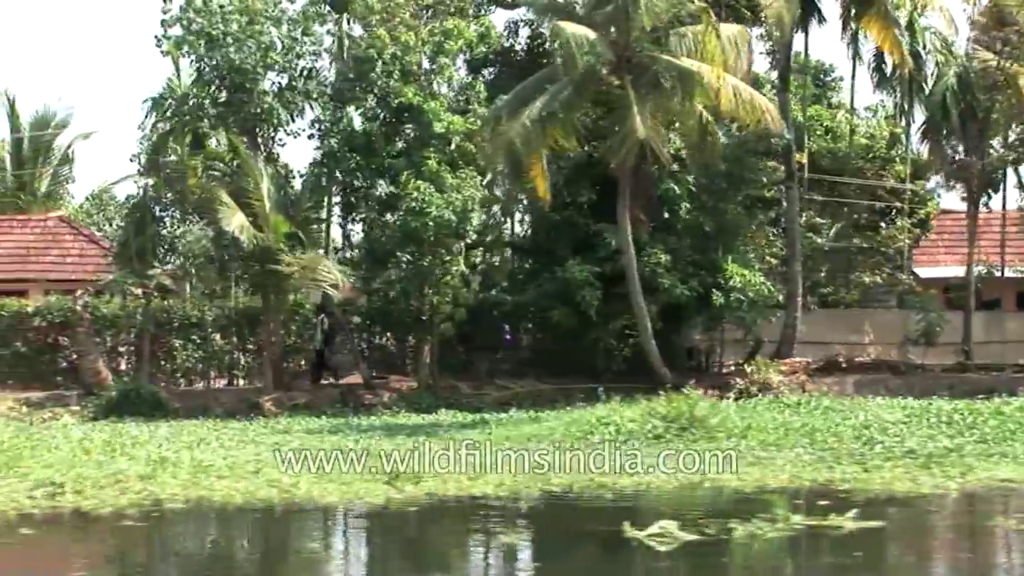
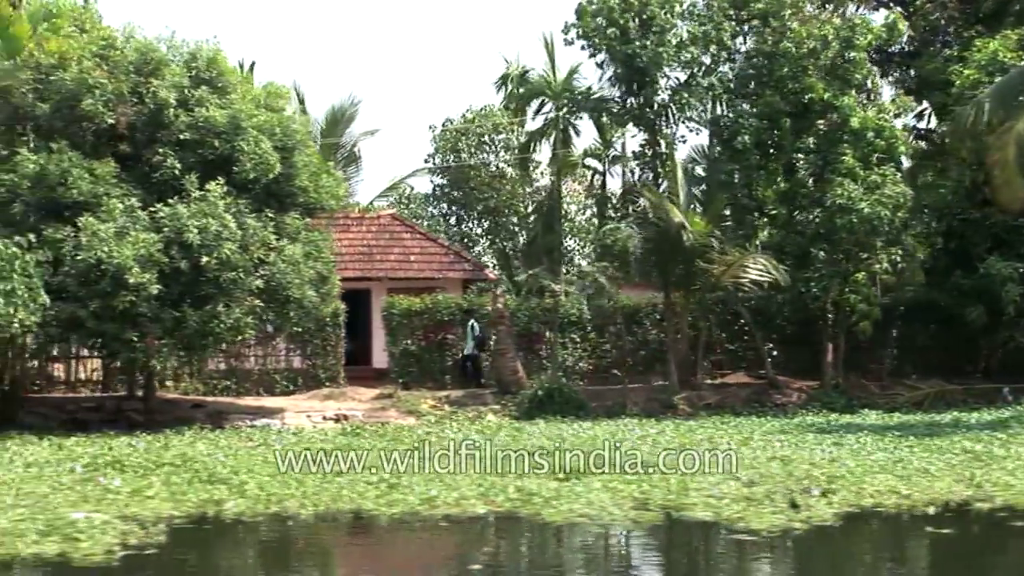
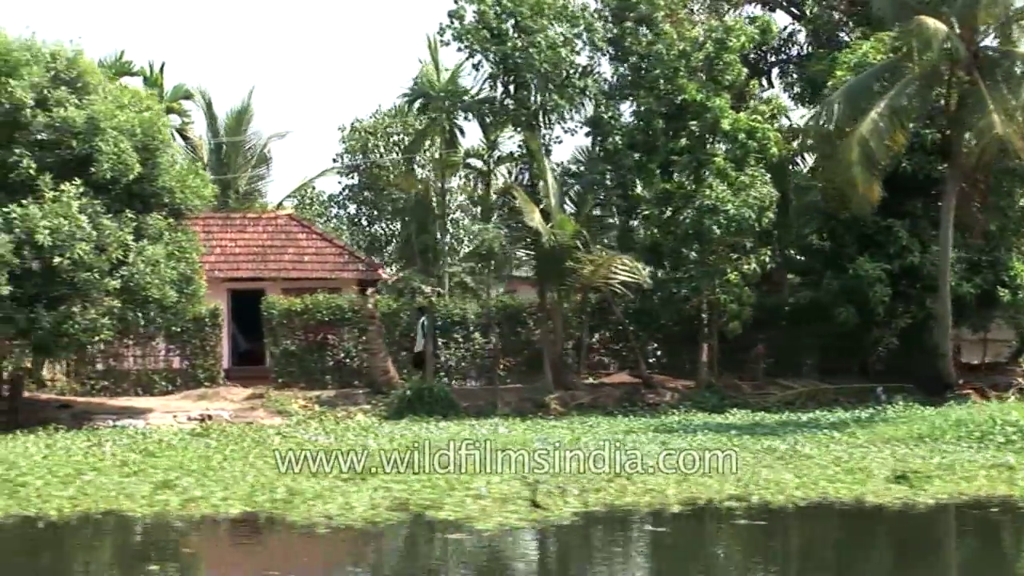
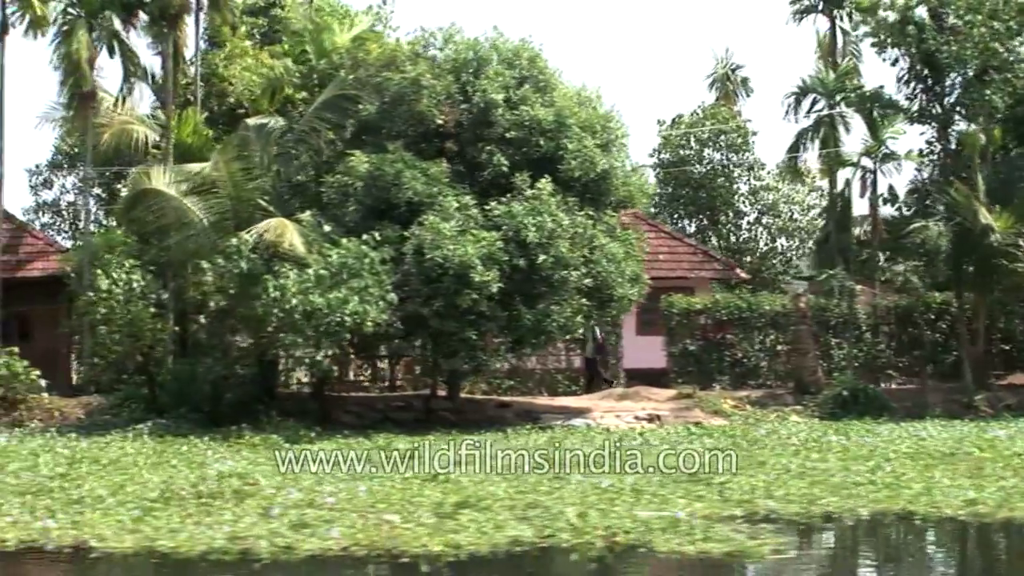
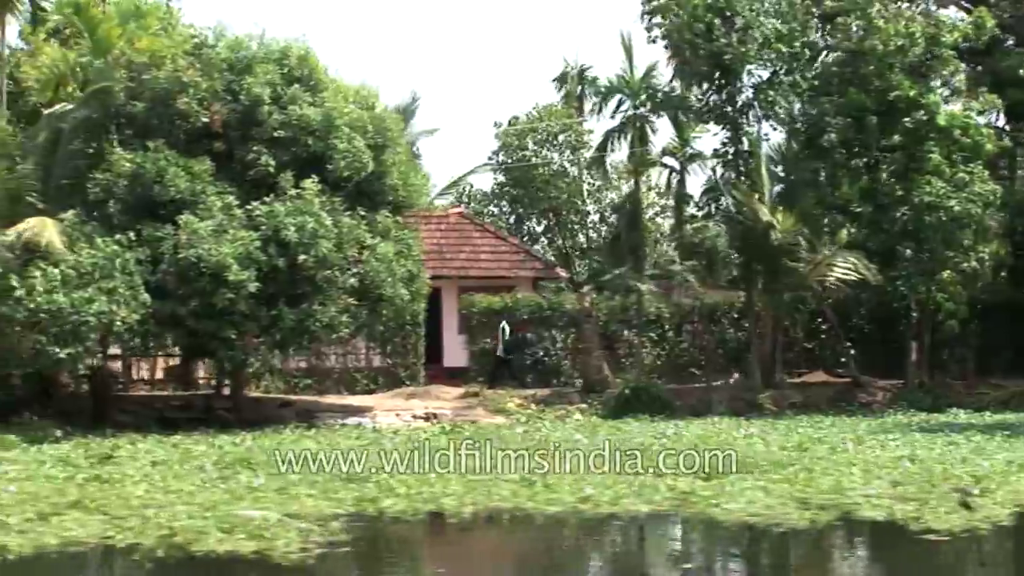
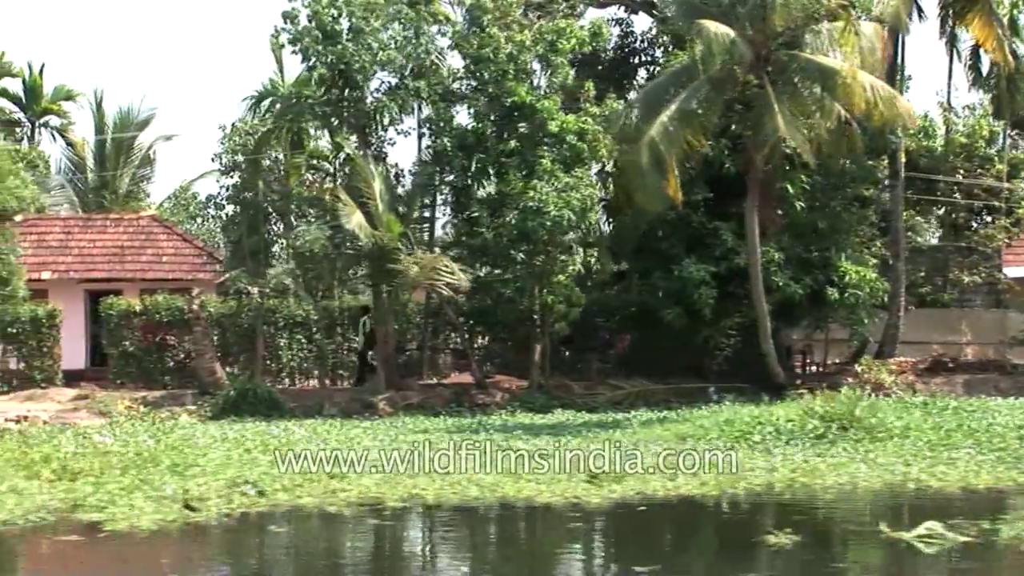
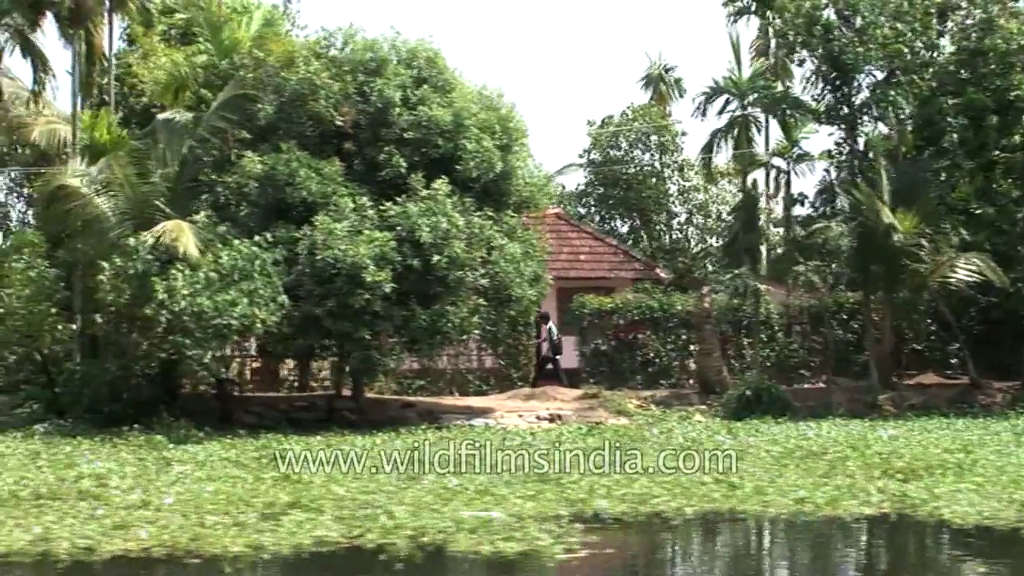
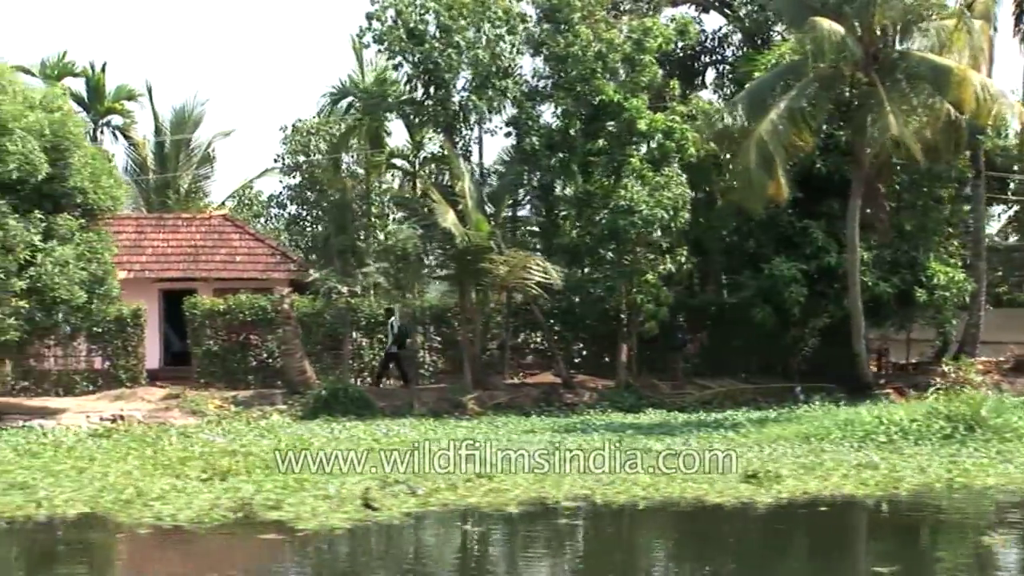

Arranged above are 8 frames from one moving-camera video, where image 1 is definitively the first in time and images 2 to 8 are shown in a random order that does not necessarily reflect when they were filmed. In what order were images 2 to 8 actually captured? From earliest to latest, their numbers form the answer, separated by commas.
6, 8, 3, 2, 5, 7, 4
